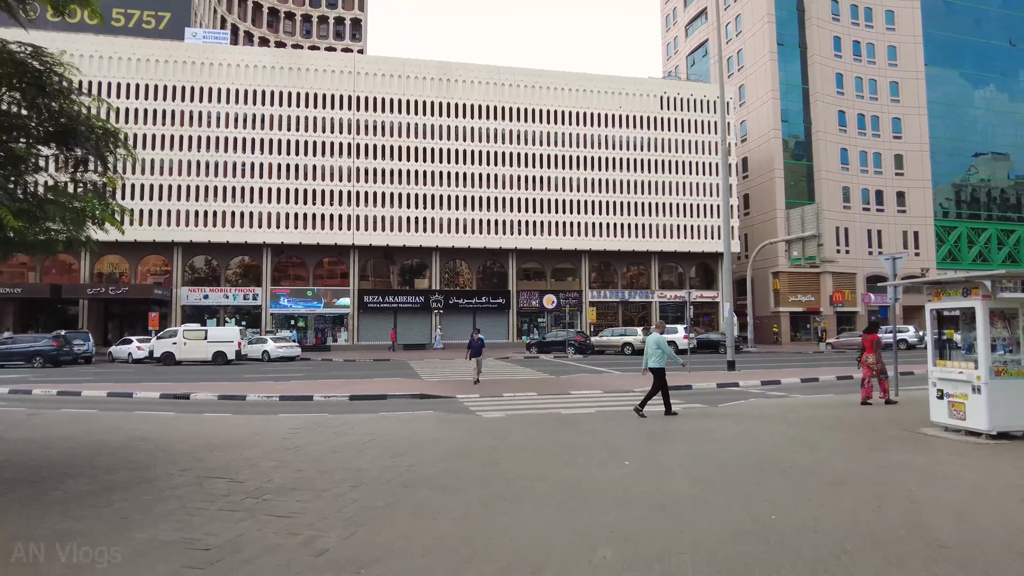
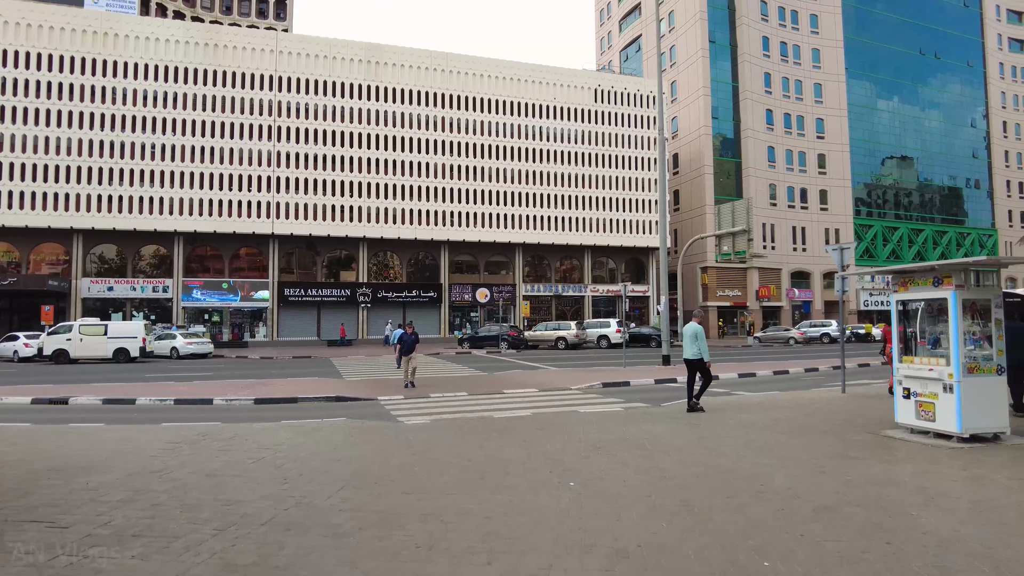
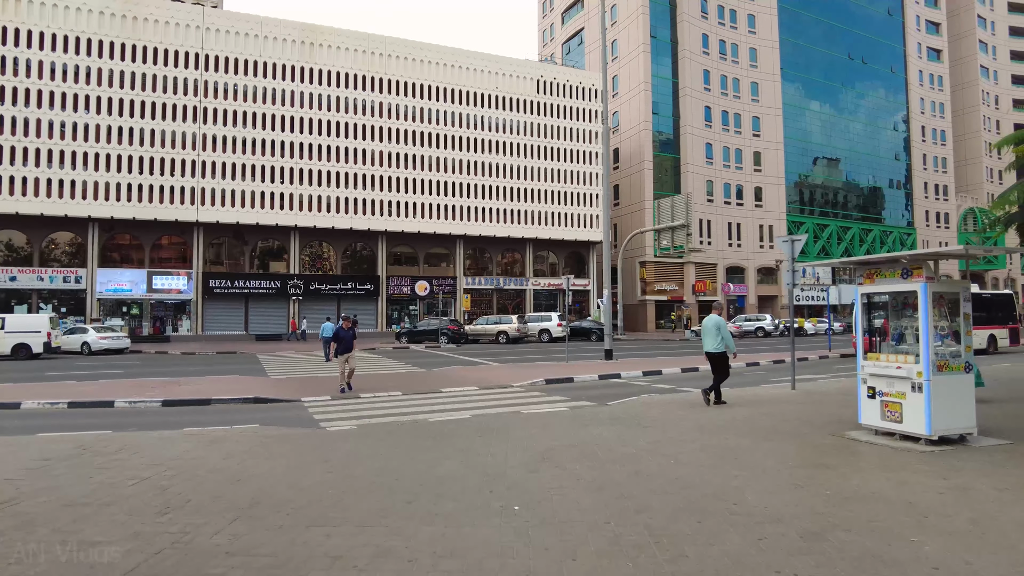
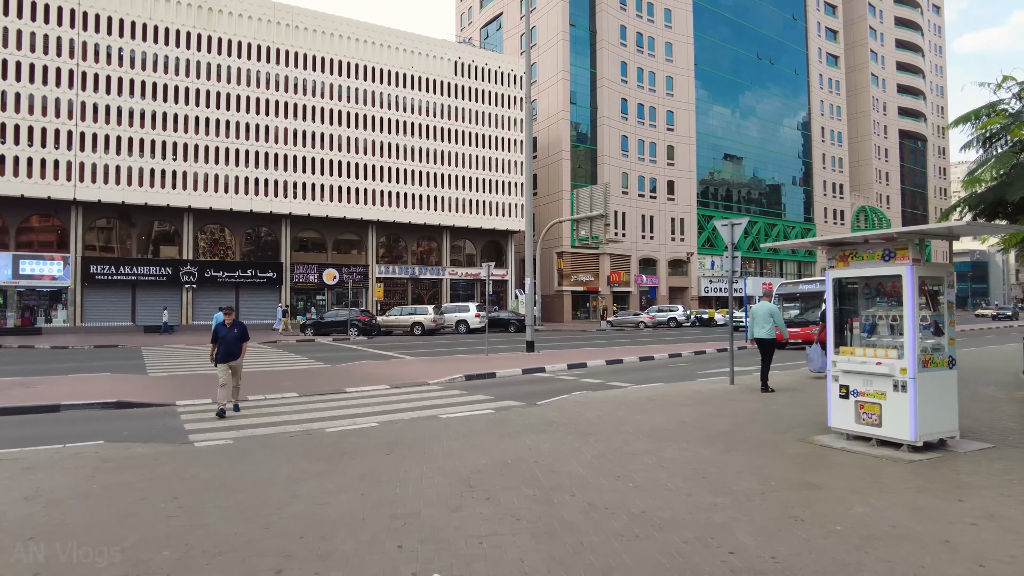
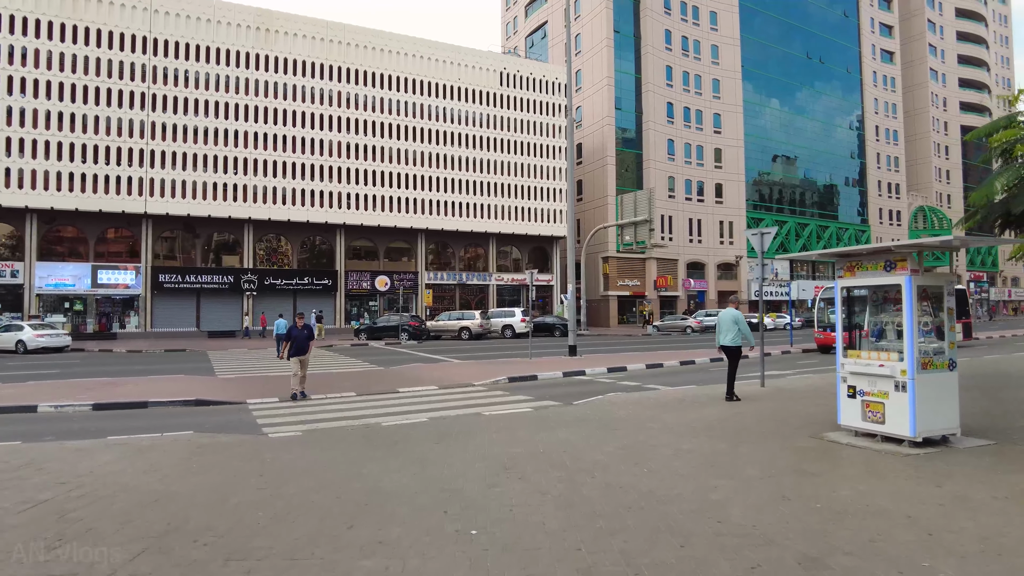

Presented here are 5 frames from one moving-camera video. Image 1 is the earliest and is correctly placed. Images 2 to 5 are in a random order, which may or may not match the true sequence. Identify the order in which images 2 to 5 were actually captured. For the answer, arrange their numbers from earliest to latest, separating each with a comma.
2, 3, 5, 4
